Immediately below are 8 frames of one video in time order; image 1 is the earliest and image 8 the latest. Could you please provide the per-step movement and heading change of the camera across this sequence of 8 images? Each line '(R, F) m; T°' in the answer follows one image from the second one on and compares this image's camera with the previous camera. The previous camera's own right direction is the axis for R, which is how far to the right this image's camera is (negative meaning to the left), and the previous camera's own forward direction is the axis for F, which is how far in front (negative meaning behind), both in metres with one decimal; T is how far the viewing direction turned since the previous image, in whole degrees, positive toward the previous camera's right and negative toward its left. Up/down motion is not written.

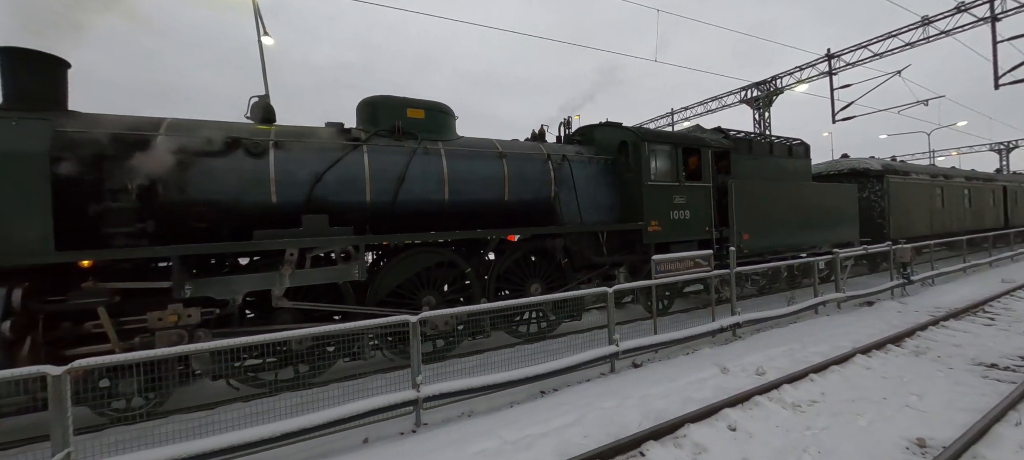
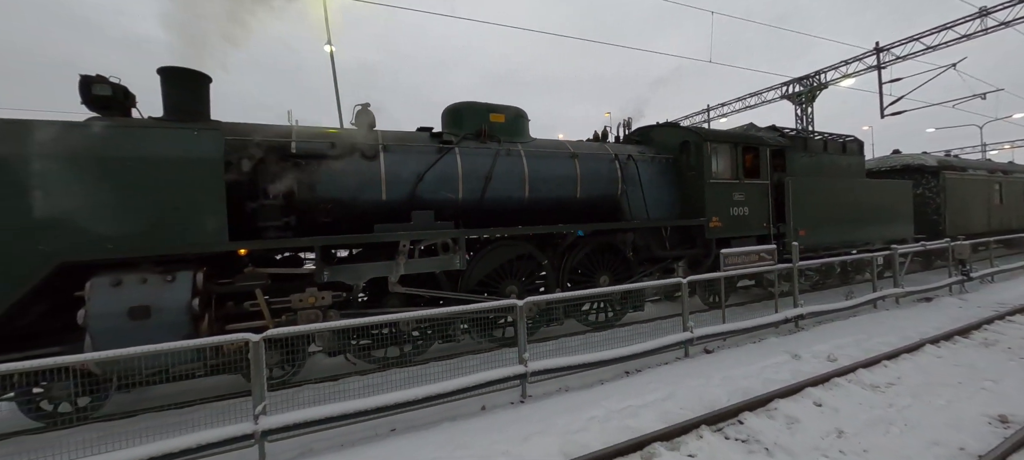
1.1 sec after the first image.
(-0.7, -0.4) m; -3°
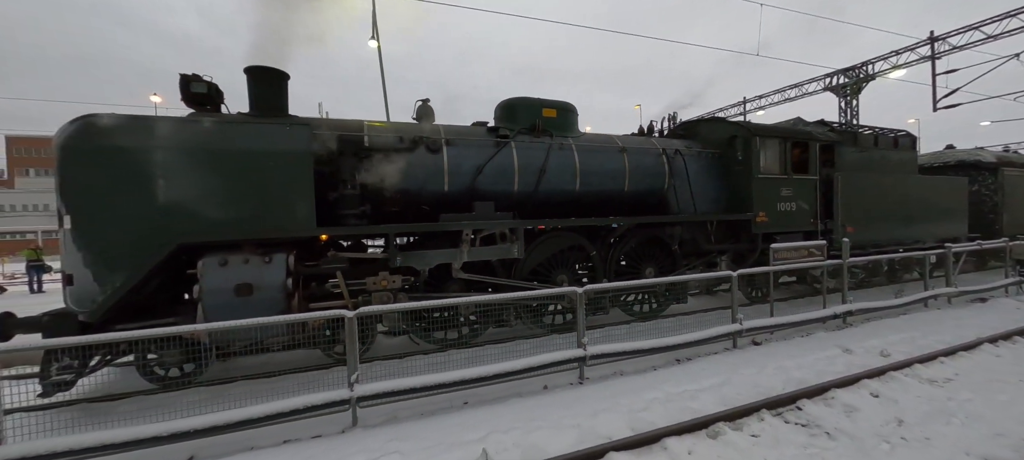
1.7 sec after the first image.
(-0.4, -0.2) m; -3°
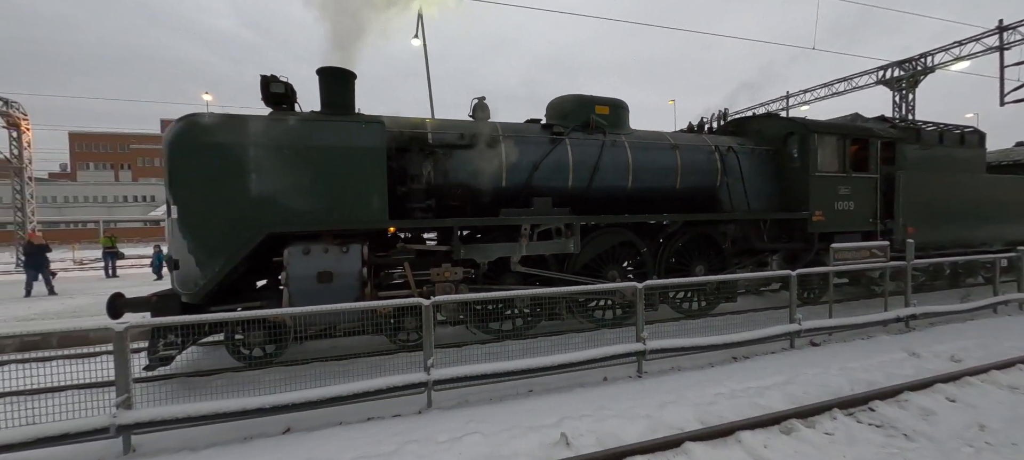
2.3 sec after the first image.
(-0.4, -0.1) m; -4°
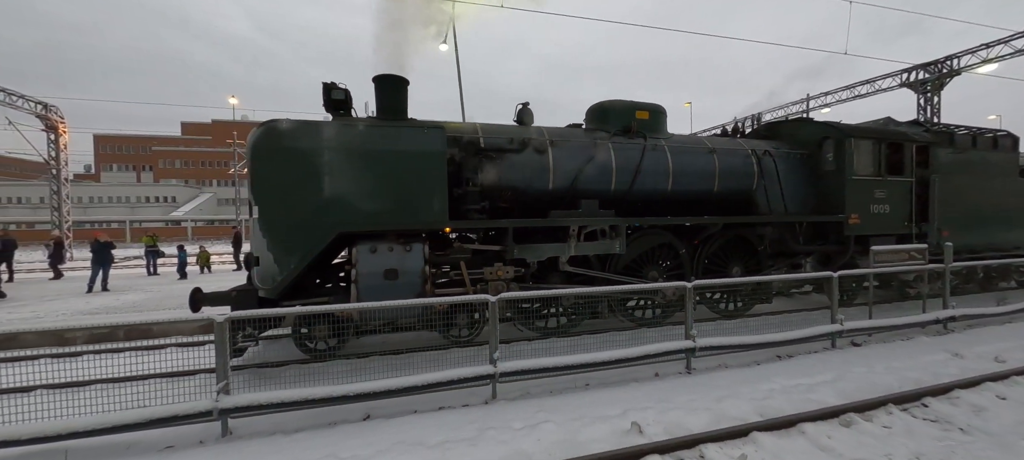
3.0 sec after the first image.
(-0.5, -0.2) m; -1°
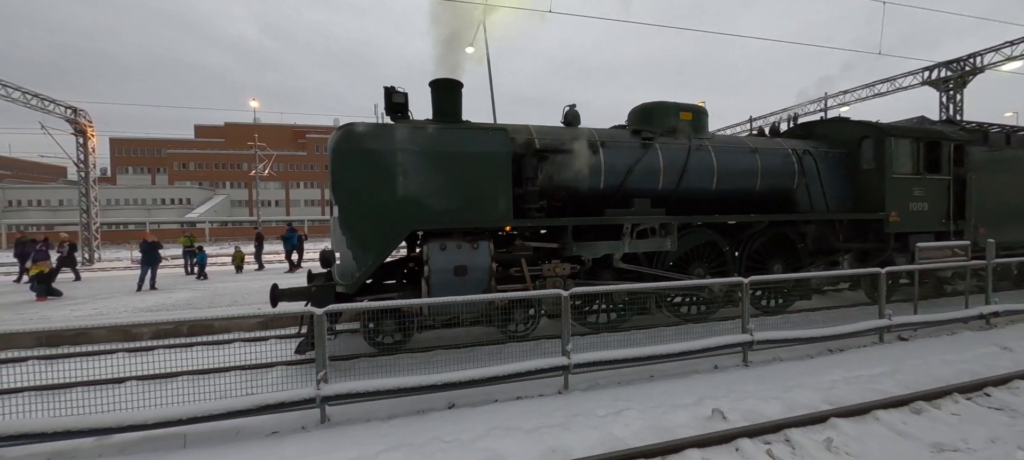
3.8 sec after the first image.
(-0.6, -0.2) m; -1°
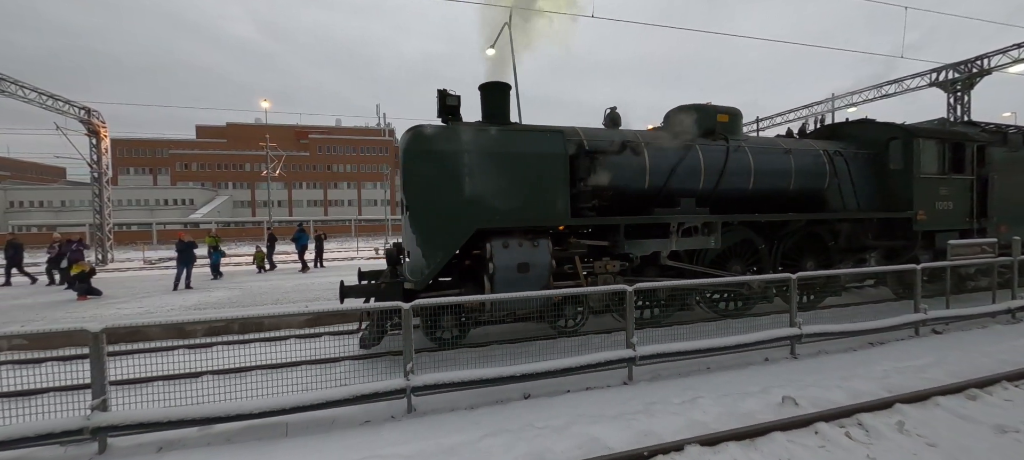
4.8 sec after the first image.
(-0.7, -0.2) m; 0°
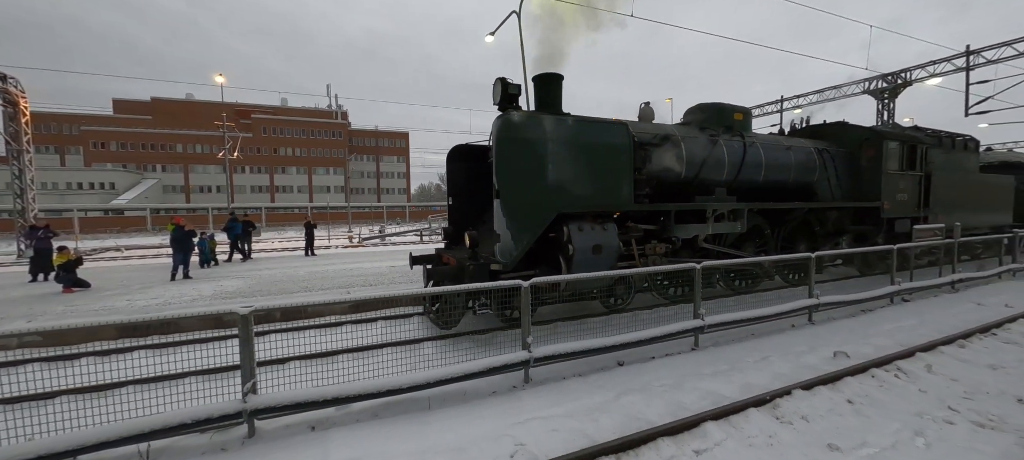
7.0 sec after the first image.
(-1.6, -0.3) m; +8°
